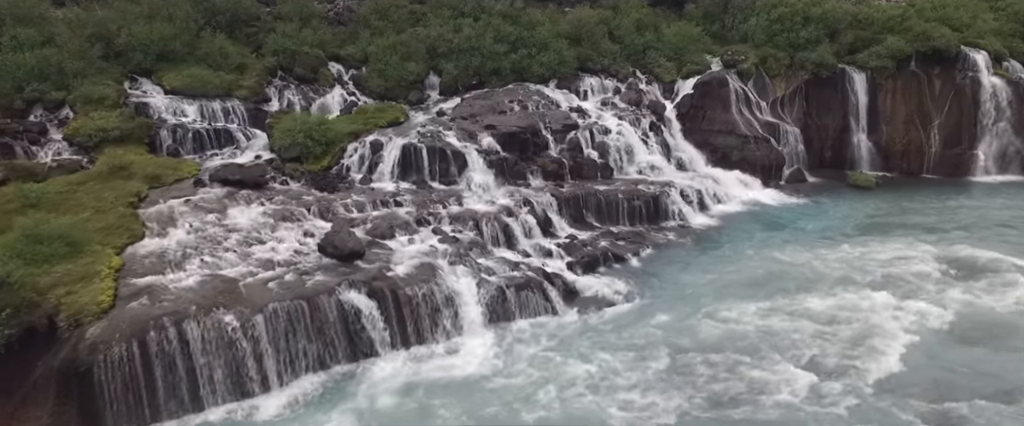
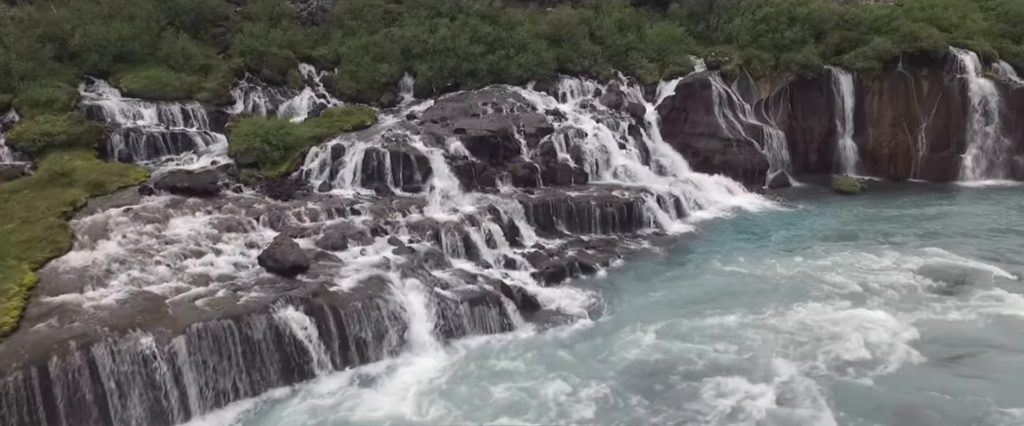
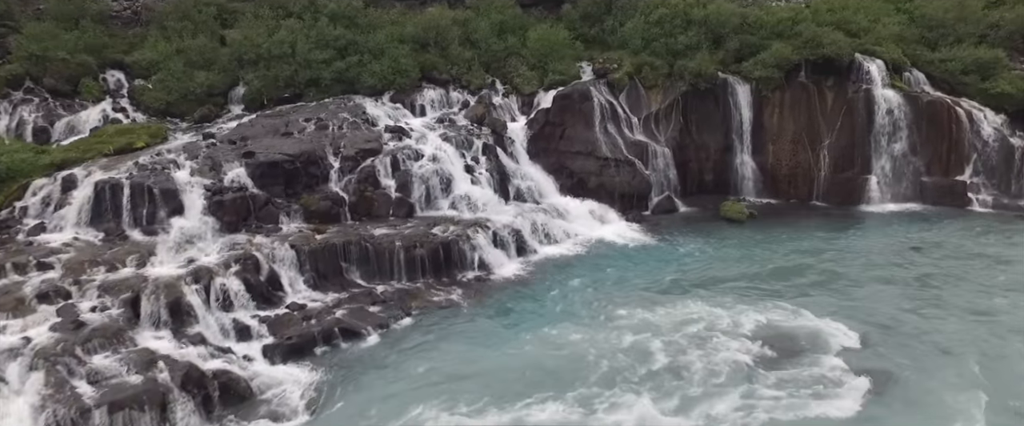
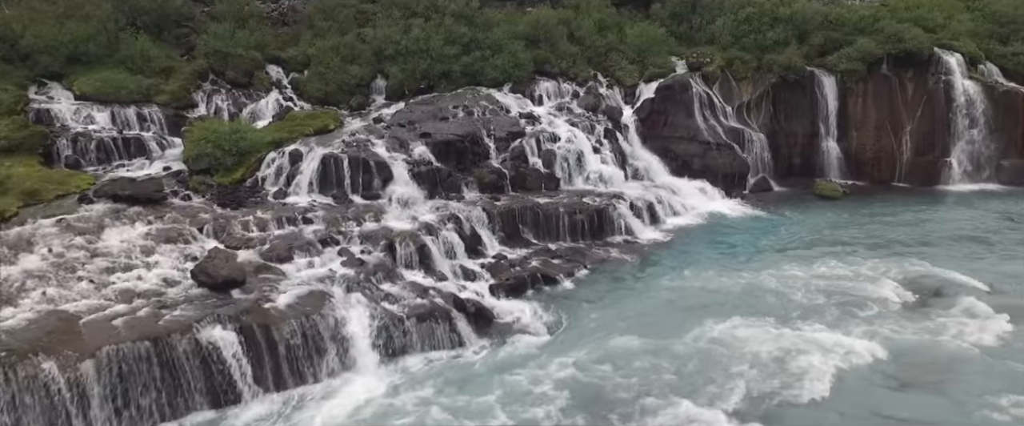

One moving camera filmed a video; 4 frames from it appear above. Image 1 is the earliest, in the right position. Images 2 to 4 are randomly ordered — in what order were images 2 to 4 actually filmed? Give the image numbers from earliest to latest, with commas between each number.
2, 4, 3
